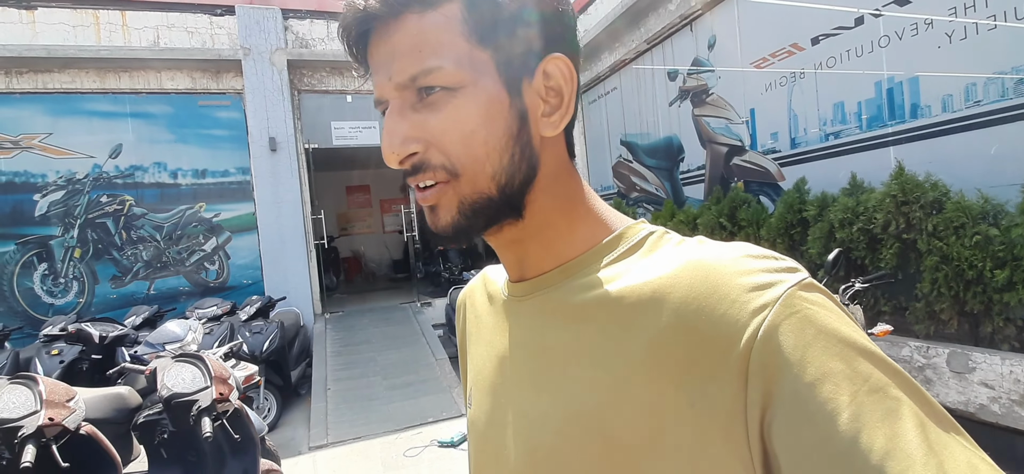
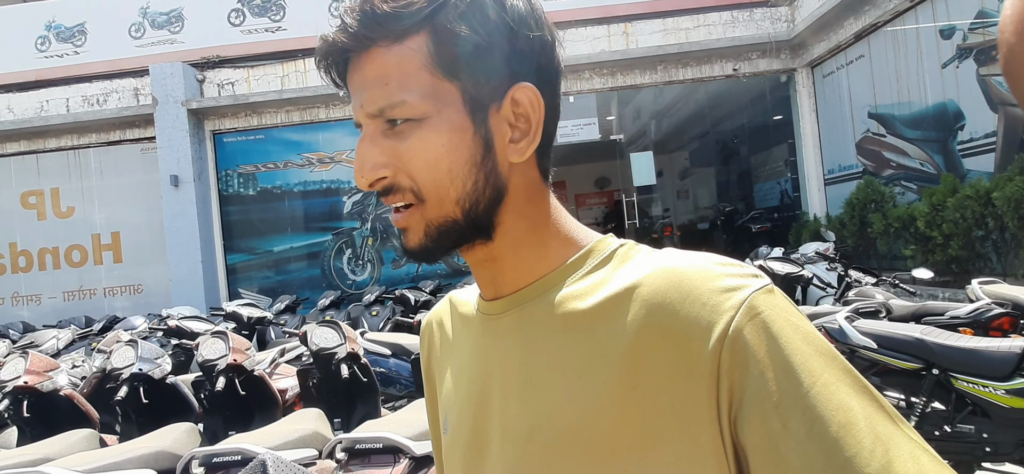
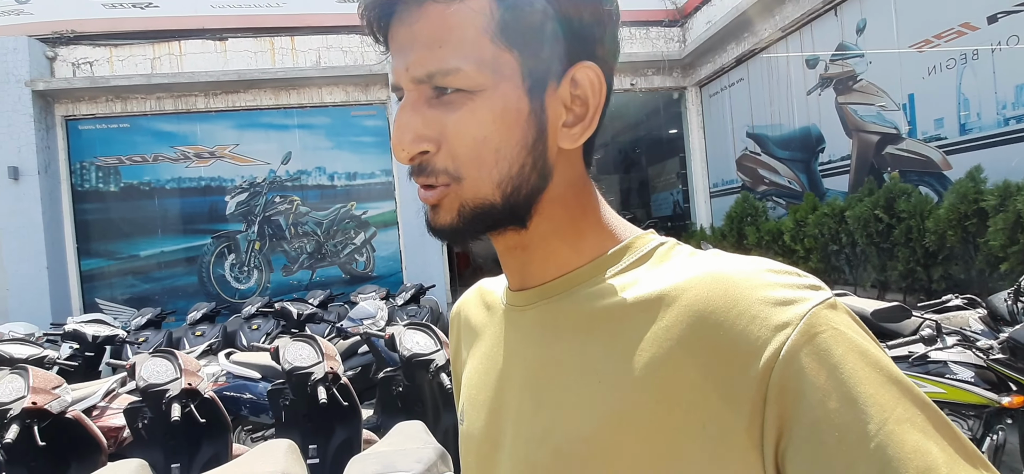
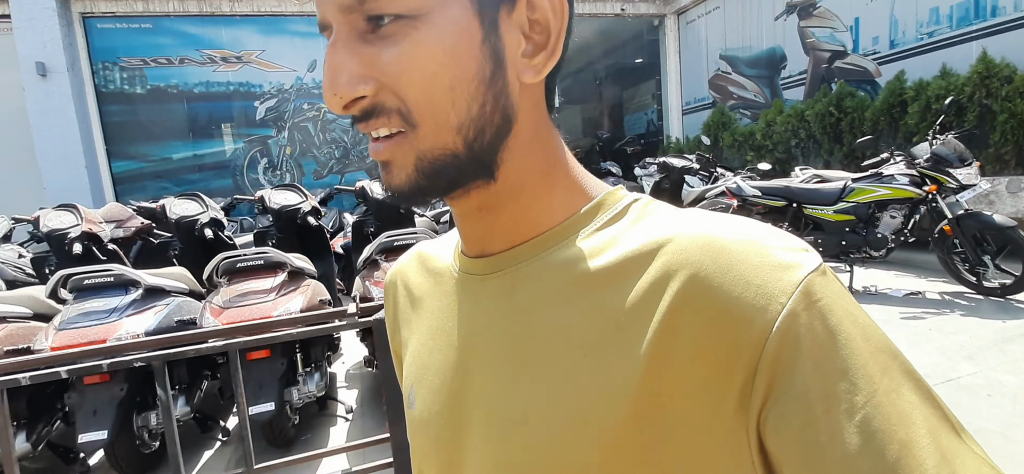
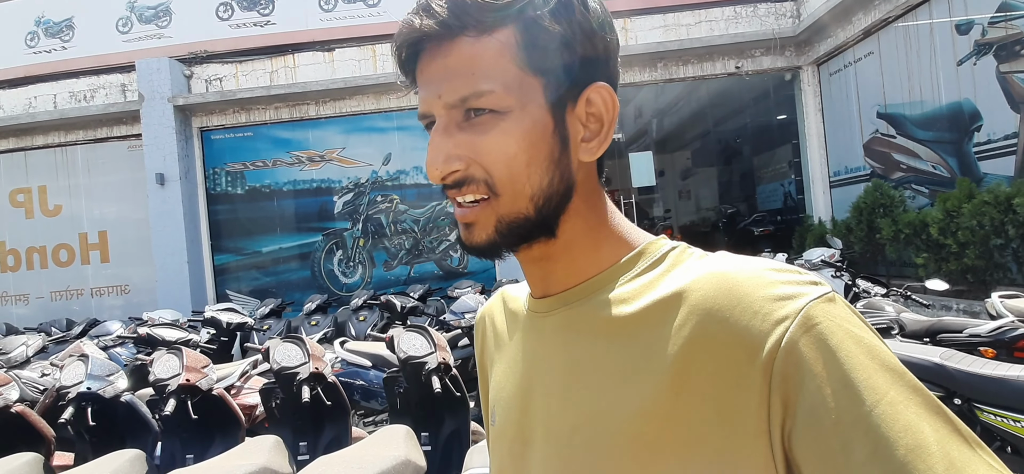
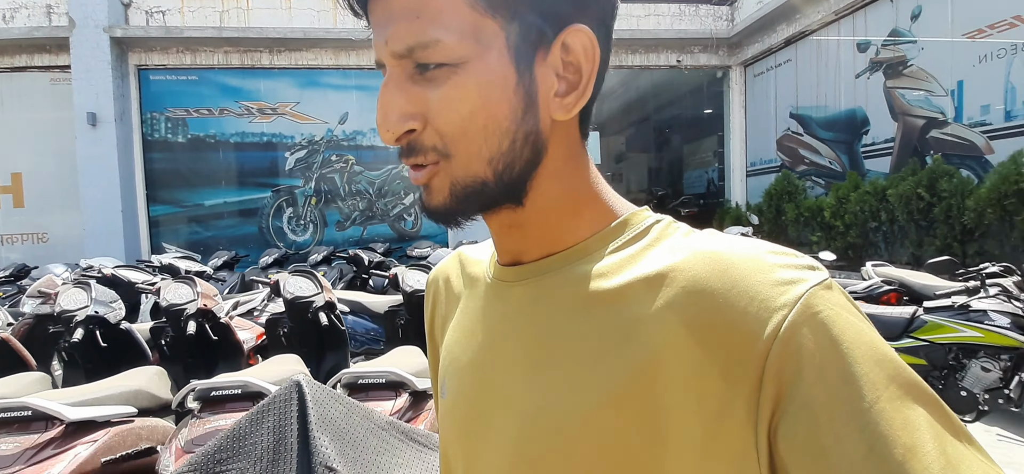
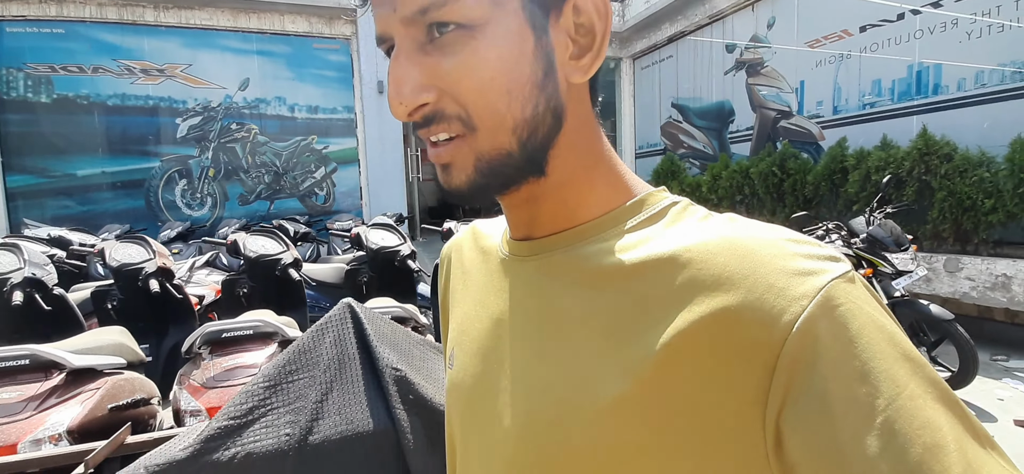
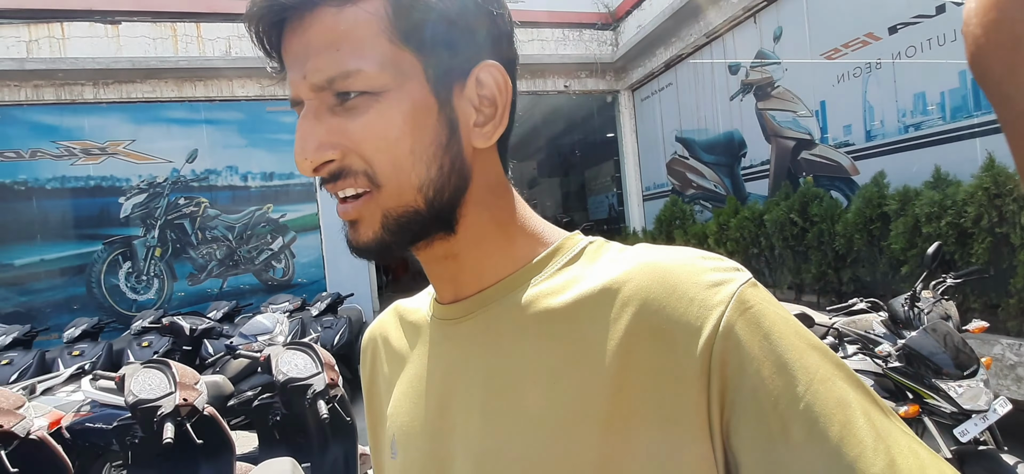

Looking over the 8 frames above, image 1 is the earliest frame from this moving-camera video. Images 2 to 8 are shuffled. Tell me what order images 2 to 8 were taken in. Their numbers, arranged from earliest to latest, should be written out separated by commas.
8, 3, 5, 2, 6, 7, 4
